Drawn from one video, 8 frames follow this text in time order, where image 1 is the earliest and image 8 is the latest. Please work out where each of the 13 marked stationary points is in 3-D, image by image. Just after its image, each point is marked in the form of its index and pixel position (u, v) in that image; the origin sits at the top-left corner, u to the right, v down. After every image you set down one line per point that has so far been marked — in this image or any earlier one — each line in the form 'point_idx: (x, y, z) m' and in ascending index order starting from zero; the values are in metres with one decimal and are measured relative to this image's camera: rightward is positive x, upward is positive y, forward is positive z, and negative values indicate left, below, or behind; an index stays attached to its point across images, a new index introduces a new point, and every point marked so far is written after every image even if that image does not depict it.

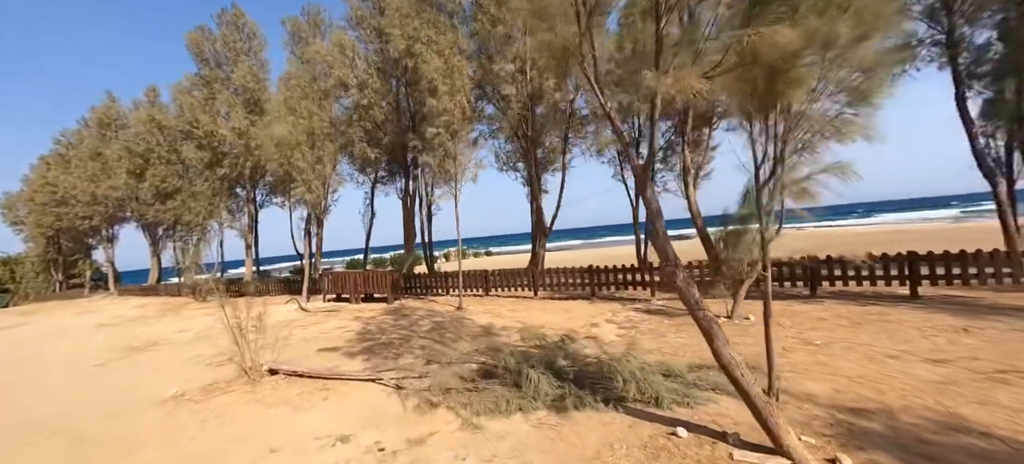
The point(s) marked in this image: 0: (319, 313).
0: (-5.8, -2.5, +12.5) m
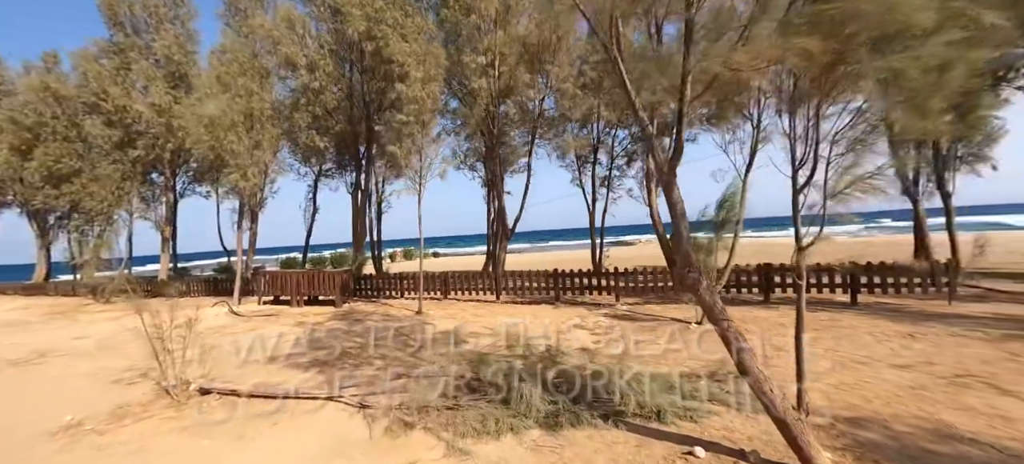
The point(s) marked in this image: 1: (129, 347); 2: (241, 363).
0: (-6.9, -2.3, +11.1) m
1: (-8.2, -2.5, +8.9) m
2: (-4.7, -2.2, +7.1) m
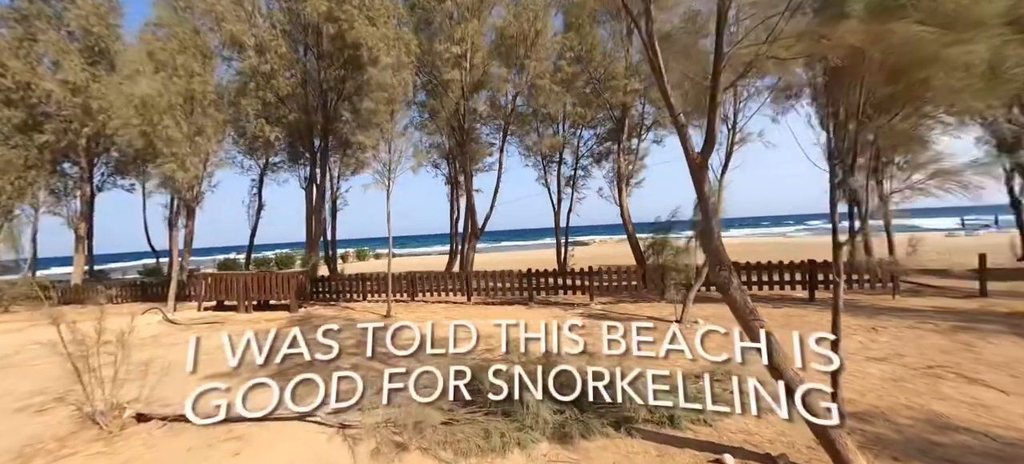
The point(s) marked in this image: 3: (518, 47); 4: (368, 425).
0: (-7.5, -2.3, +9.8) m
1: (-8.5, -2.4, +7.5) m
2: (-4.8, -2.2, +6.1) m
3: (+0.7, +6.1, +13.3) m
4: (-1.6, -2.2, +4.6) m
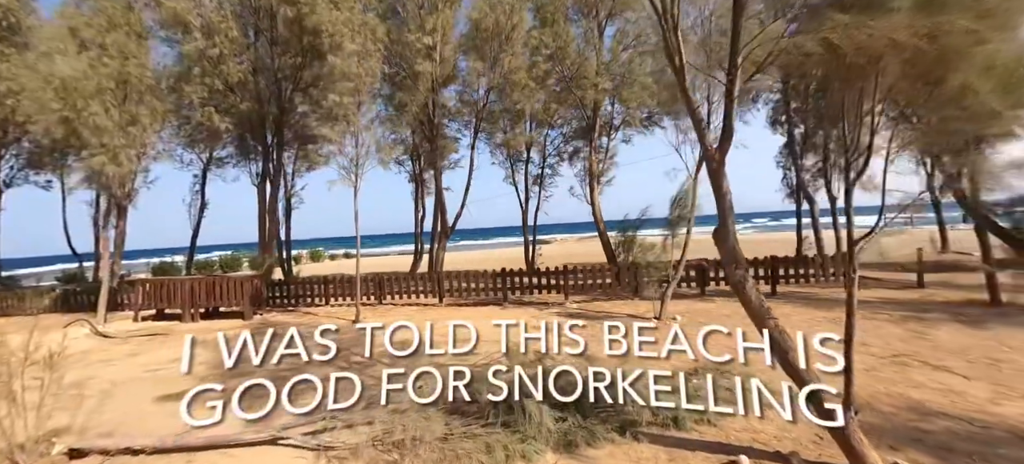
0: (-8.0, -2.3, +8.8) m
1: (-8.8, -2.5, +6.3) m
2: (-5.0, -2.2, +5.3) m
3: (-0.3, +6.2, +13.0) m
4: (-1.6, -2.1, +4.1) m
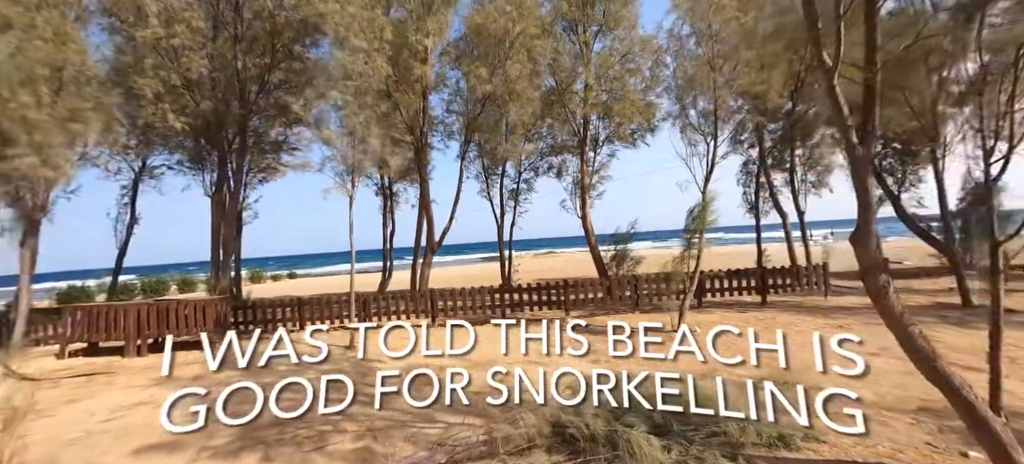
0: (-7.6, -2.6, +7.1) m
1: (-8.0, -2.6, +4.5) m
2: (-4.1, -2.3, +4.1) m
3: (-0.5, +5.7, +12.7) m
4: (-0.6, -2.2, +3.4) m
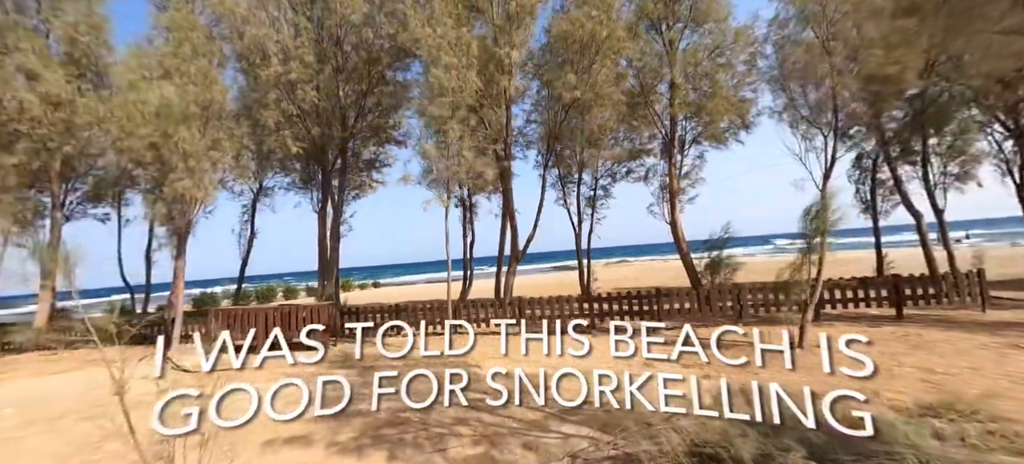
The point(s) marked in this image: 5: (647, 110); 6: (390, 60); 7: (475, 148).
0: (-5.8, -2.8, +8.0) m
1: (-6.6, -2.8, +5.6) m
2: (-2.8, -2.4, +4.5) m
3: (+2.0, +5.5, +12.6) m
4: (+0.5, -2.2, +3.2) m
5: (+4.5, +4.1, +13.7) m
6: (-4.3, +6.0, +14.4) m
7: (-1.0, +2.3, +11.3) m
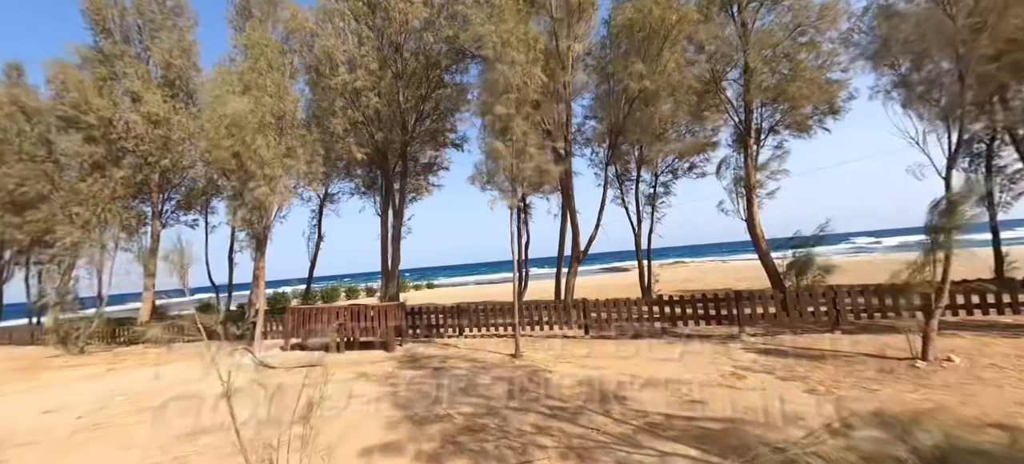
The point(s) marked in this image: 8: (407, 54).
0: (-4.4, -2.9, +8.3) m
1: (-5.5, -2.9, +6.0) m
2: (-1.9, -2.4, +4.5) m
3: (+3.7, +5.5, +11.9) m
4: (+1.2, -2.2, +2.8) m
5: (+6.4, +4.1, +12.8) m
6: (-2.2, +5.9, +14.5) m
7: (+0.7, +2.3, +11.0) m
8: (-3.7, +6.3, +14.6) m
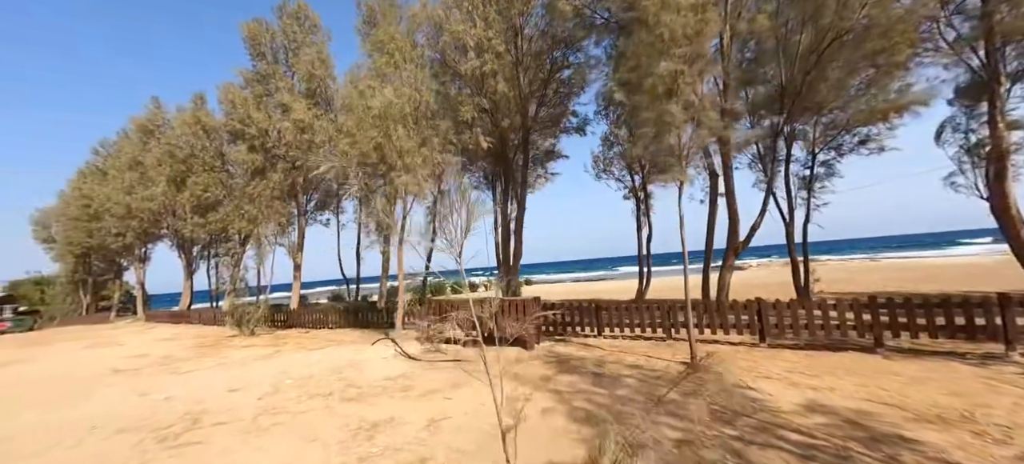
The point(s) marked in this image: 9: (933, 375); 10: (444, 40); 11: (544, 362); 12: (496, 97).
0: (-1.3, -2.6, +7.9) m
1: (-2.9, -2.7, +5.9) m
2: (+0.3, -2.2, +3.6) m
3: (+7.4, +5.9, +9.5) m
4: (+2.9, -1.9, +1.2) m
5: (+10.2, +4.5, +9.7) m
6: (+2.1, +6.2, +13.3) m
7: (+4.2, +2.6, +9.3) m
8: (+0.7, +6.6, +13.7) m
9: (+6.6, -2.2, +6.5) m
10: (-2.3, +6.4, +13.8) m
11: (+0.7, -2.5, +8.4) m
12: (-0.6, +4.1, +12.5) m
